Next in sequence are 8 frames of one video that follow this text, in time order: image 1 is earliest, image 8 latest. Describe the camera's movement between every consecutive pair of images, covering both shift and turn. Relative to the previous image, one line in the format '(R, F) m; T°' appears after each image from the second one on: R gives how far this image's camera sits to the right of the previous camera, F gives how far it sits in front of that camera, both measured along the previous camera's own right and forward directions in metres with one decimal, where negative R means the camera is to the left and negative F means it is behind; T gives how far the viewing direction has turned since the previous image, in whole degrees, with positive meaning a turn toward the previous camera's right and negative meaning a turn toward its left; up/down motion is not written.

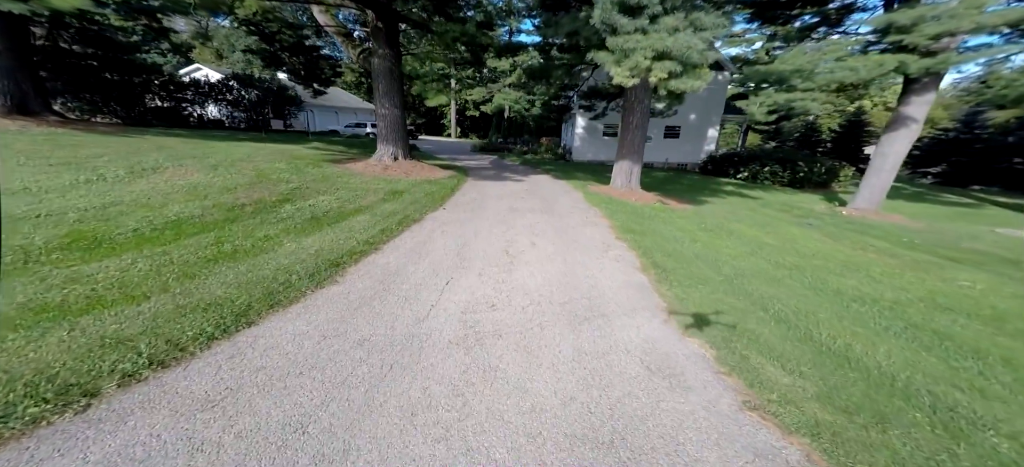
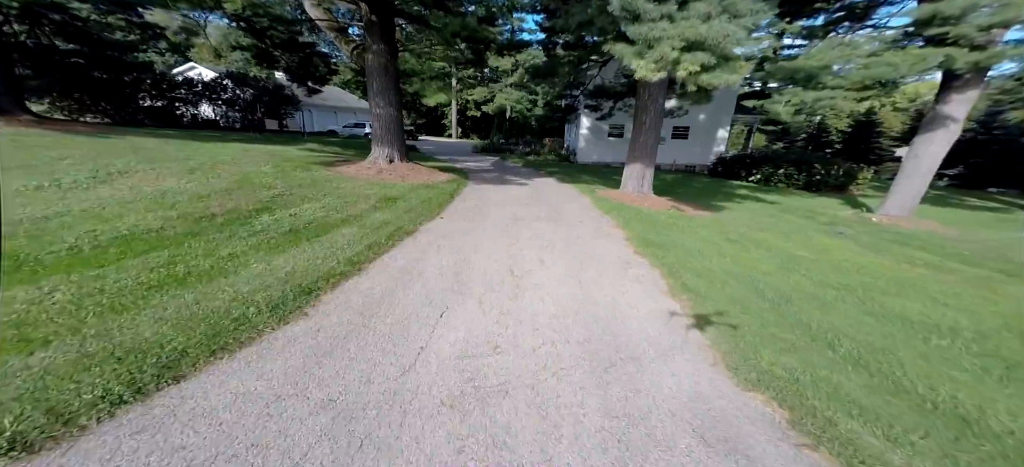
(-0.1, +0.7) m; 0°
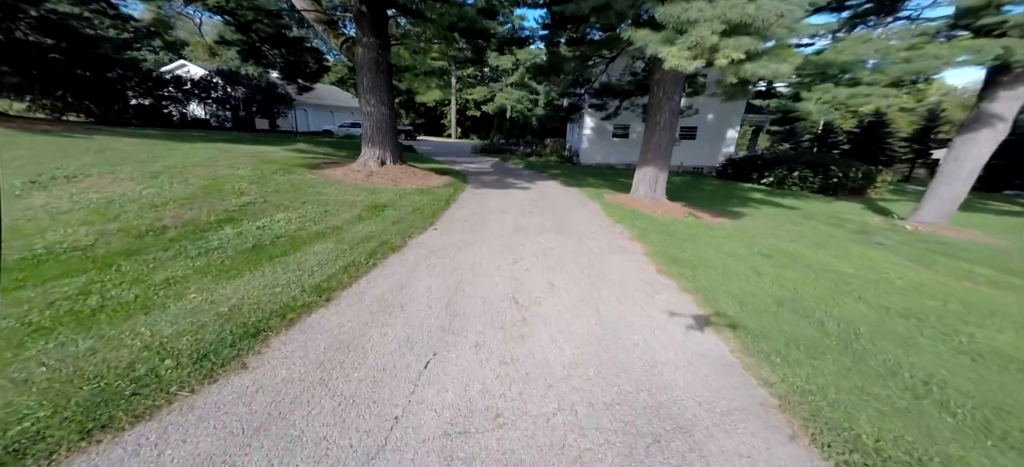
(0.0, +0.8) m; 0°
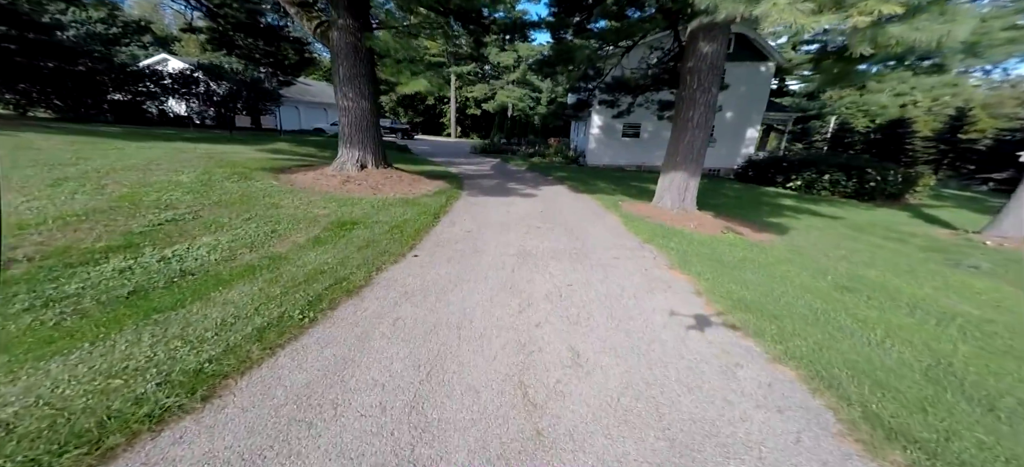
(0.0, +1.4) m; 0°
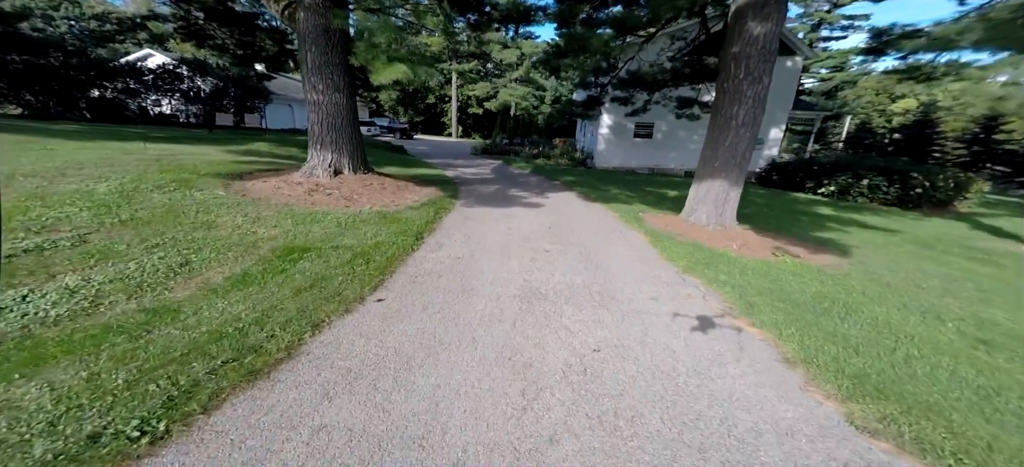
(0.0, +1.3) m; -1°
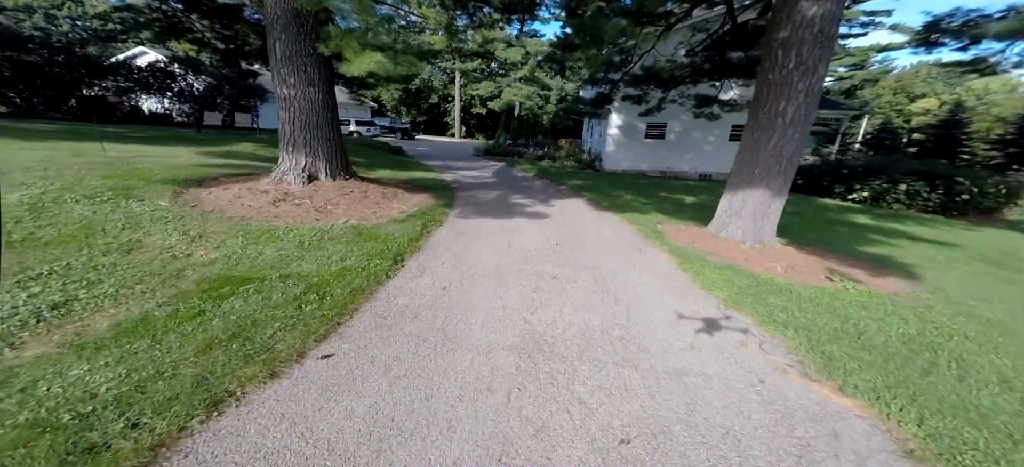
(+0.1, +0.9) m; -1°
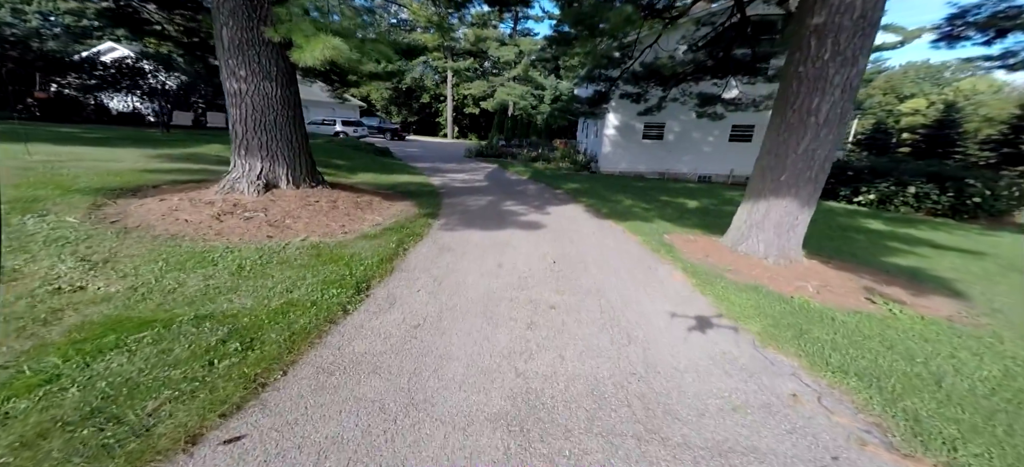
(0.0, +0.7) m; +1°
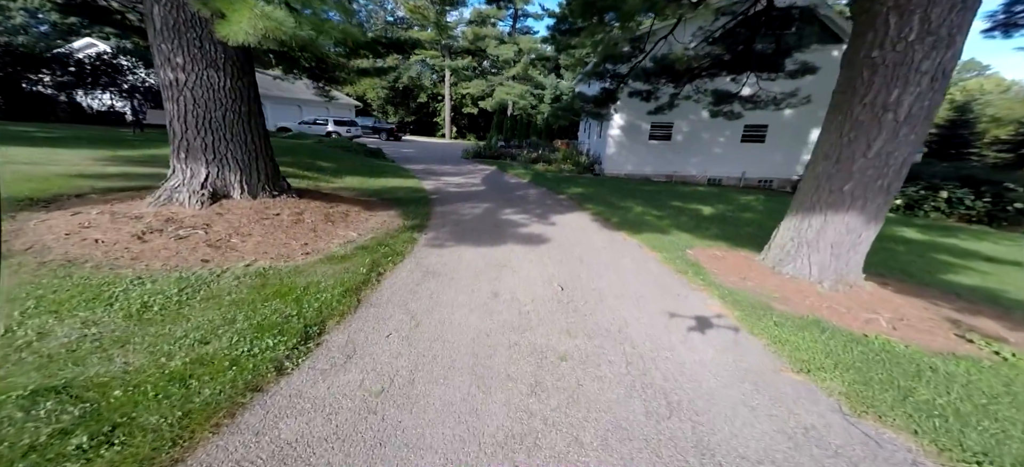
(0.0, +0.8) m; 0°
